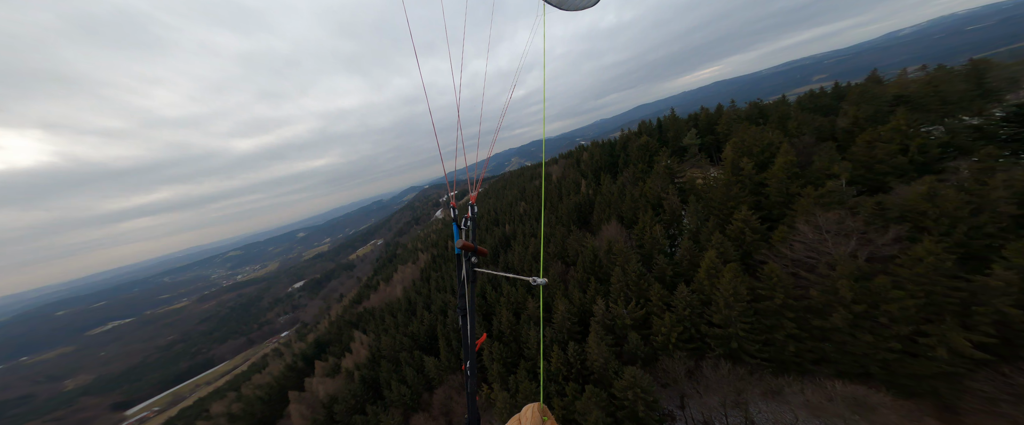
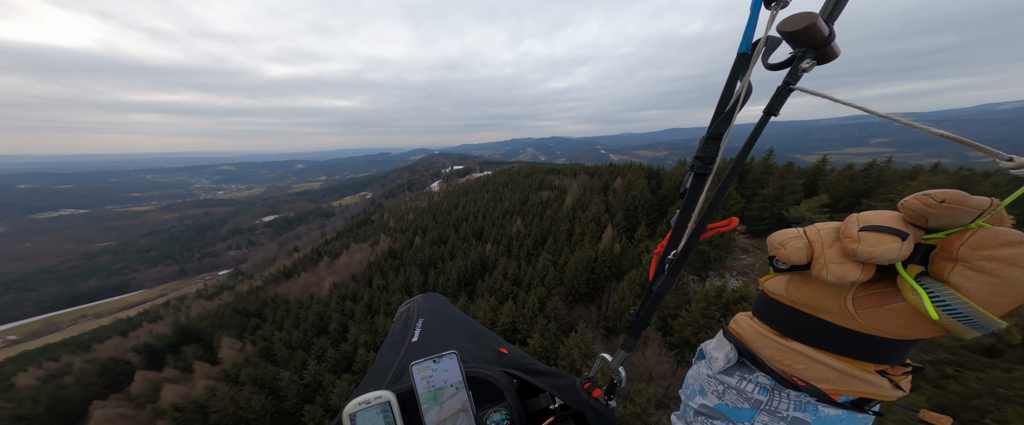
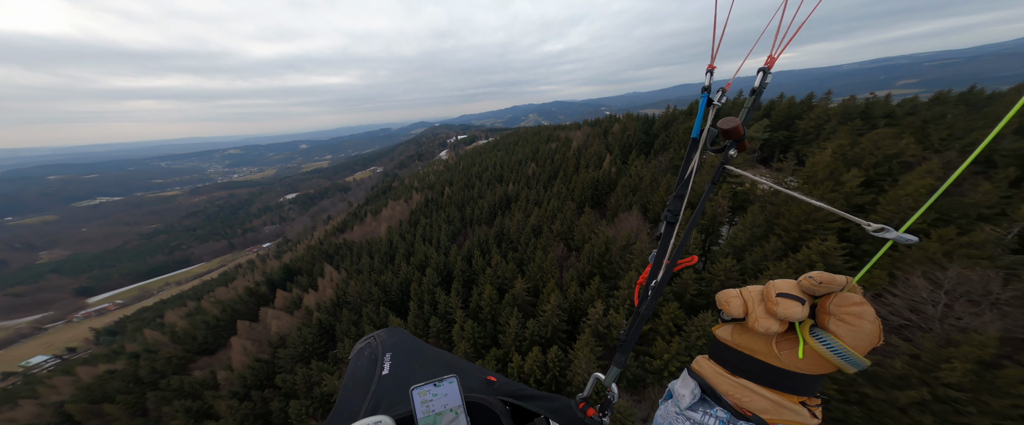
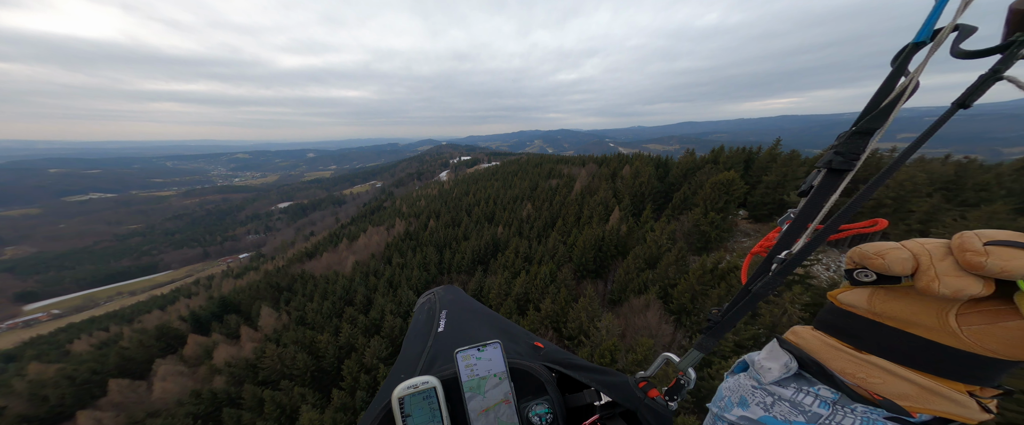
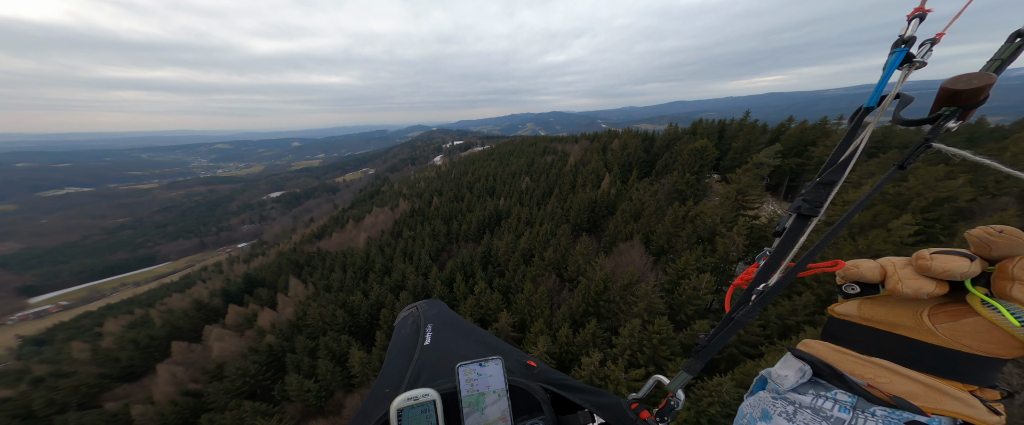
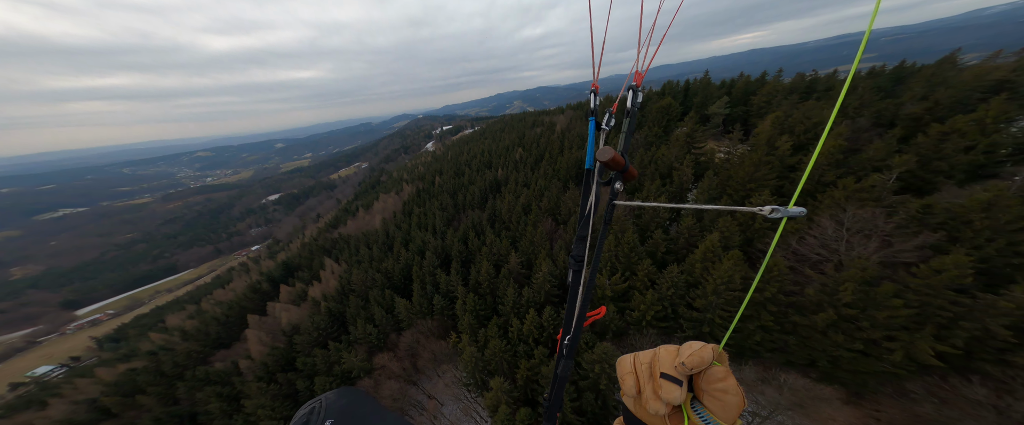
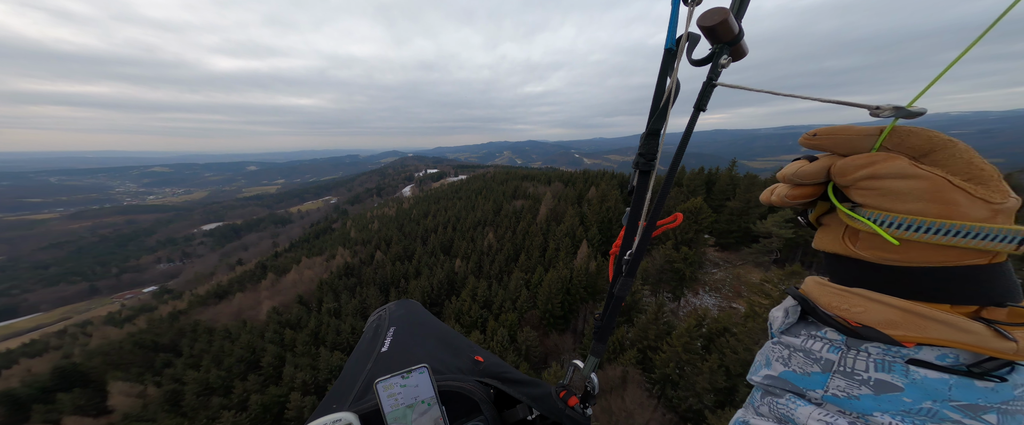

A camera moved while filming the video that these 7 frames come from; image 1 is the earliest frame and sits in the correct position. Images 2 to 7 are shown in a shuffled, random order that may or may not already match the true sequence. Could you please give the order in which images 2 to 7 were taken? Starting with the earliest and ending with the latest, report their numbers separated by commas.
6, 3, 5, 4, 2, 7
